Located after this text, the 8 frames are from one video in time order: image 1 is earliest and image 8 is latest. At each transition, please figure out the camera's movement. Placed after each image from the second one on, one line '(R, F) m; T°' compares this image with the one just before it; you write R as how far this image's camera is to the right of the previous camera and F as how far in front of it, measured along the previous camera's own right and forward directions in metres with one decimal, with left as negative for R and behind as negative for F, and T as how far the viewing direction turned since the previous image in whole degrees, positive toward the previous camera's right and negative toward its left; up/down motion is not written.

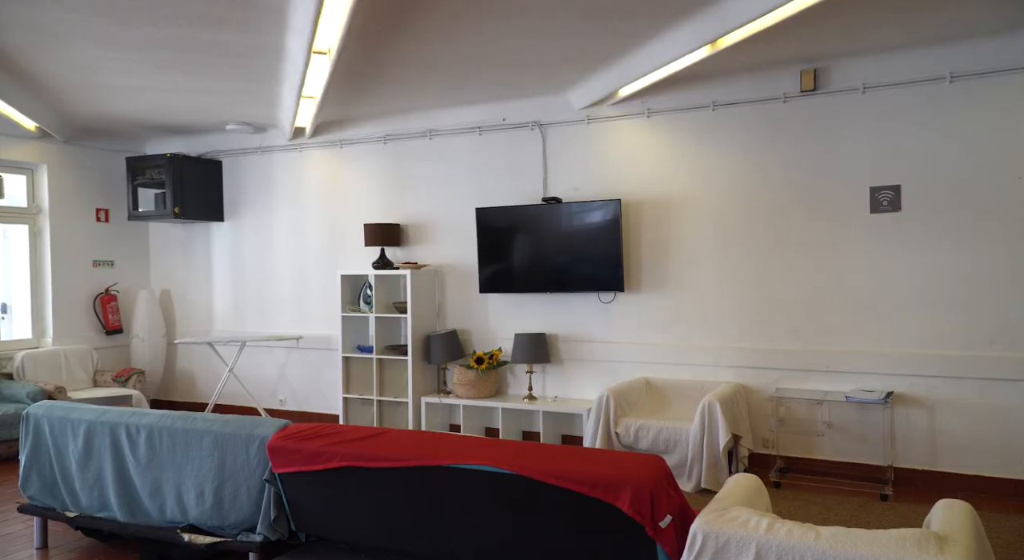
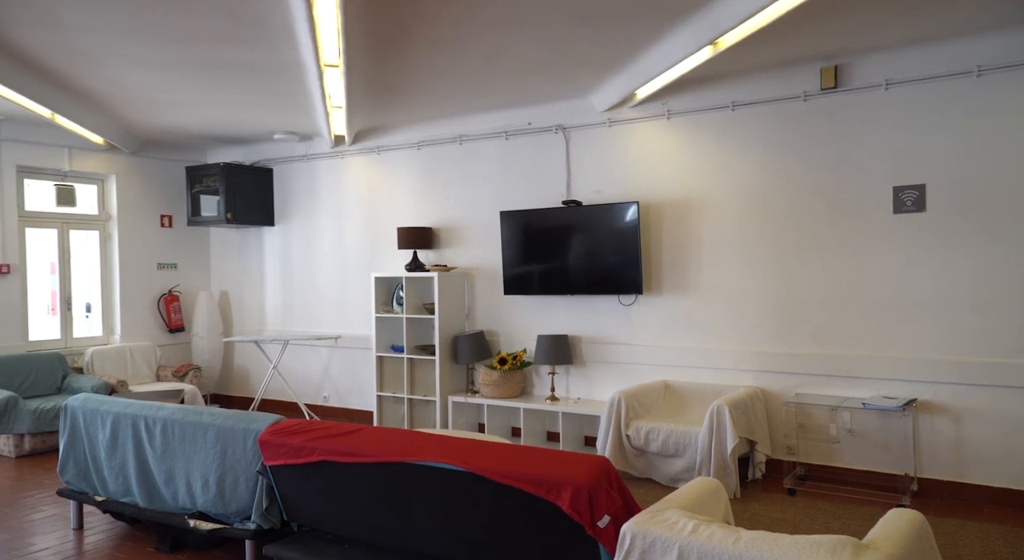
(+0.4, -0.1) m; -6°
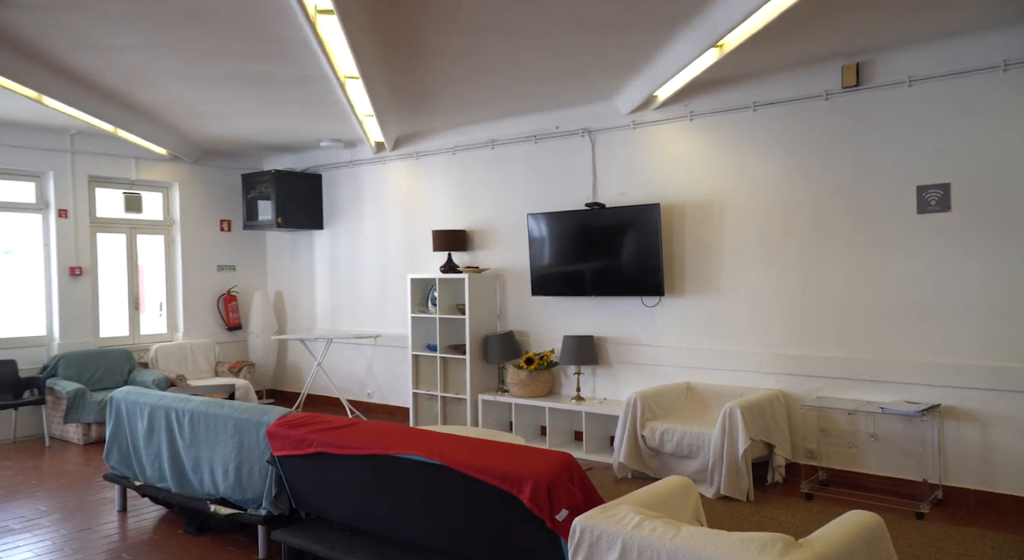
(+0.3, -0.1) m; -5°
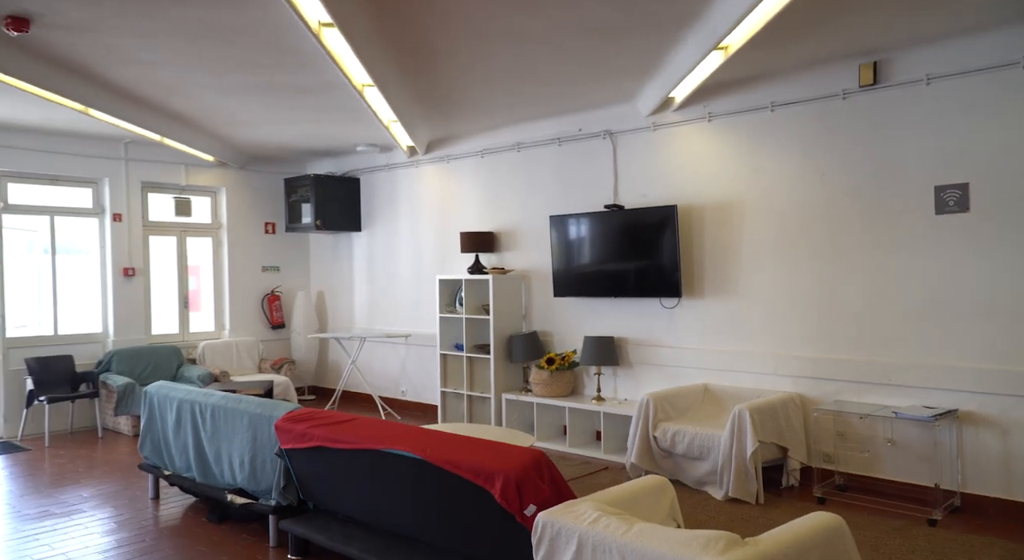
(+0.3, -0.1) m; -4°
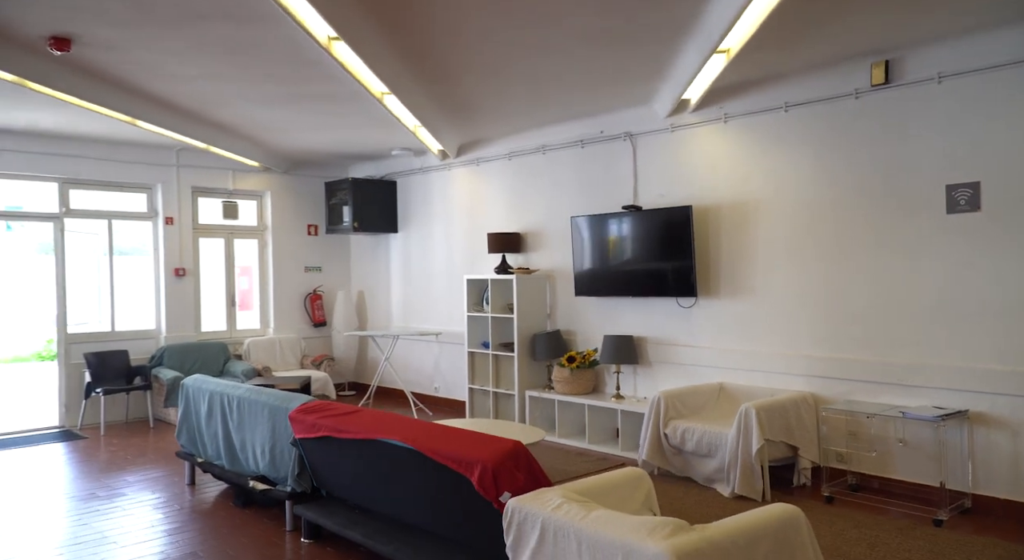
(+0.3, -0.1) m; -4°
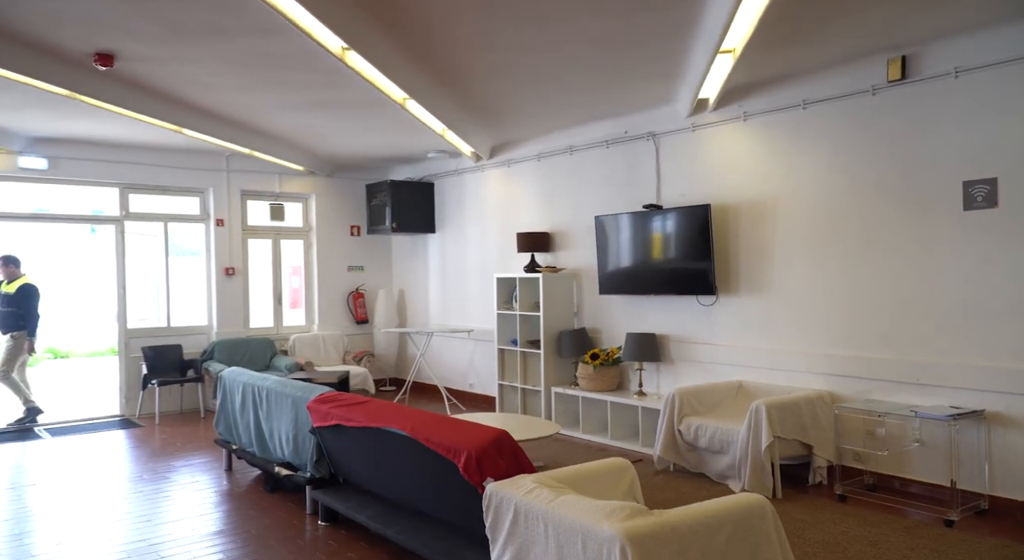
(+0.3, -0.1) m; -4°
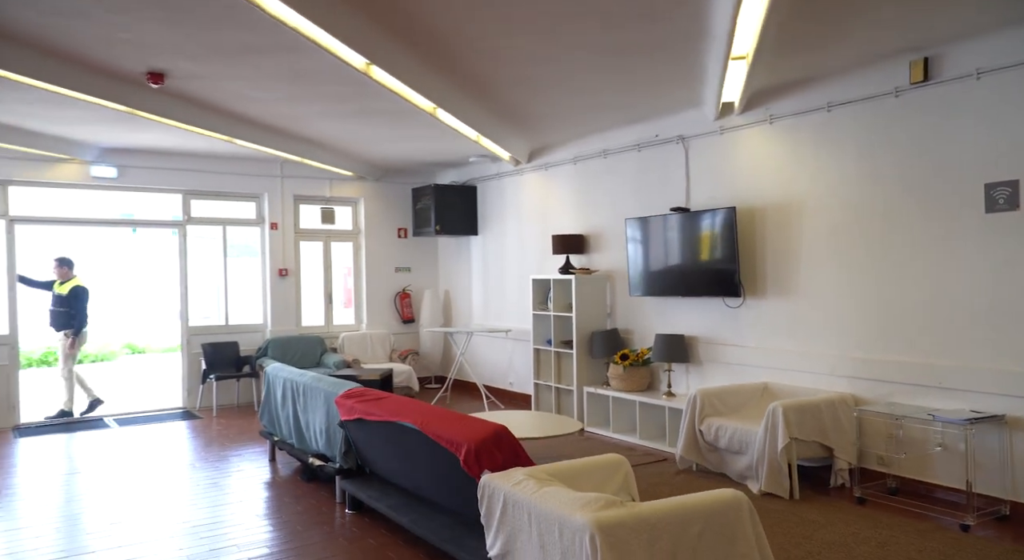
(+0.2, -0.2) m; -5°
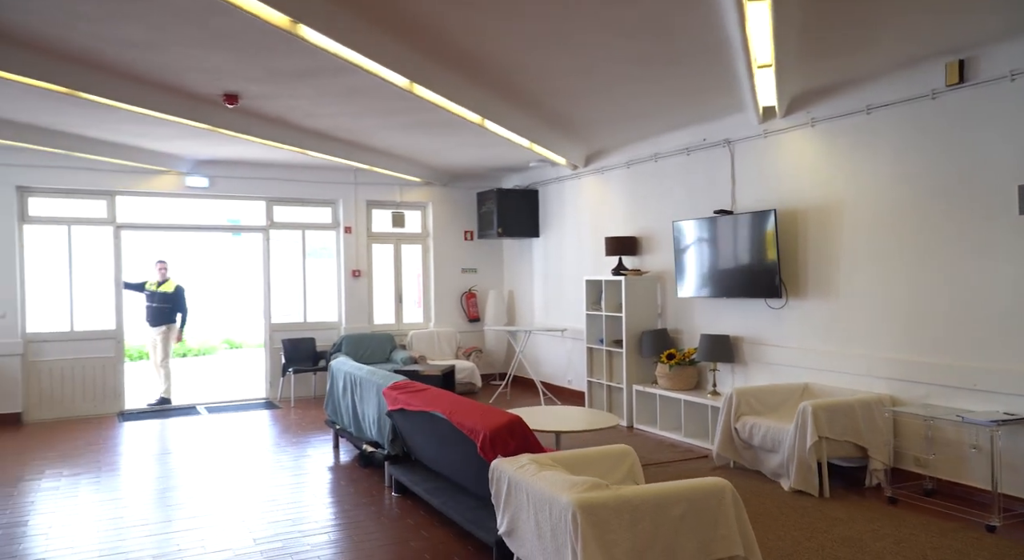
(+0.3, -0.3) m; -7°
